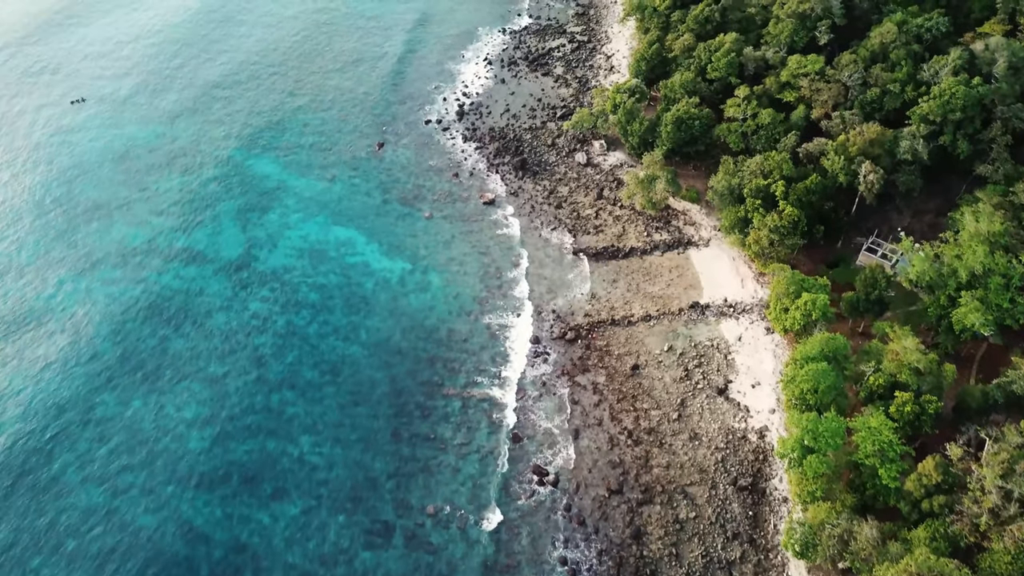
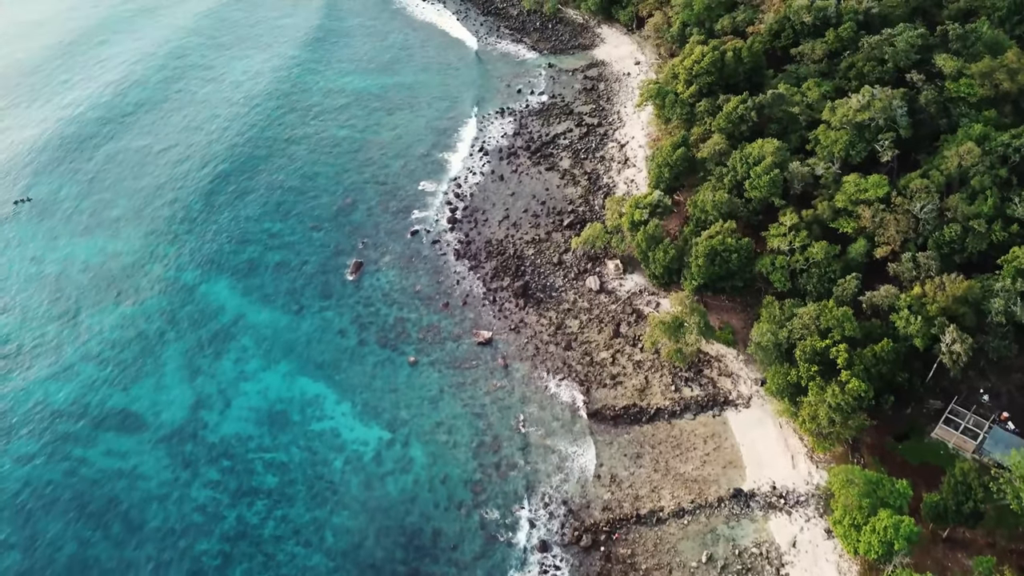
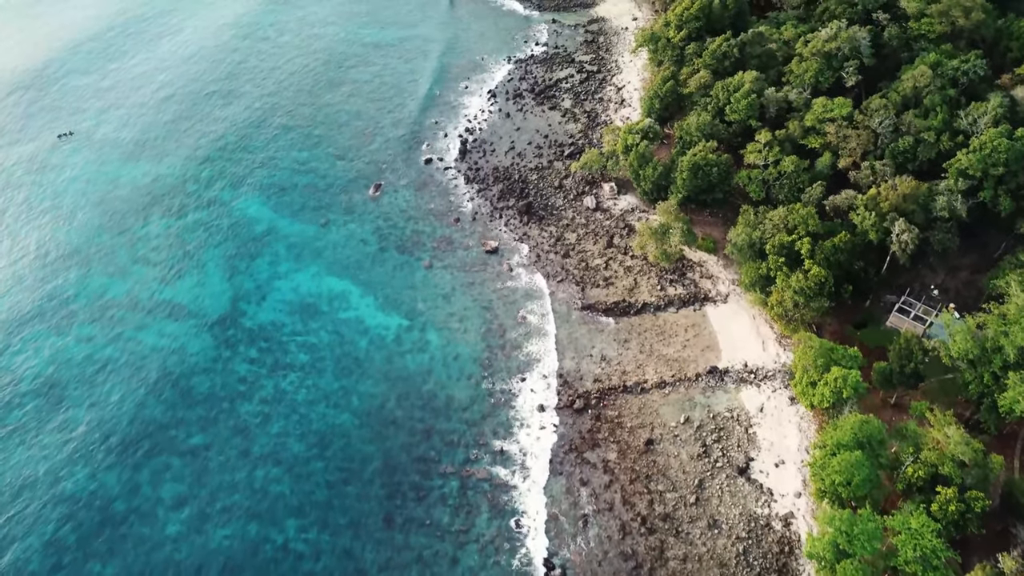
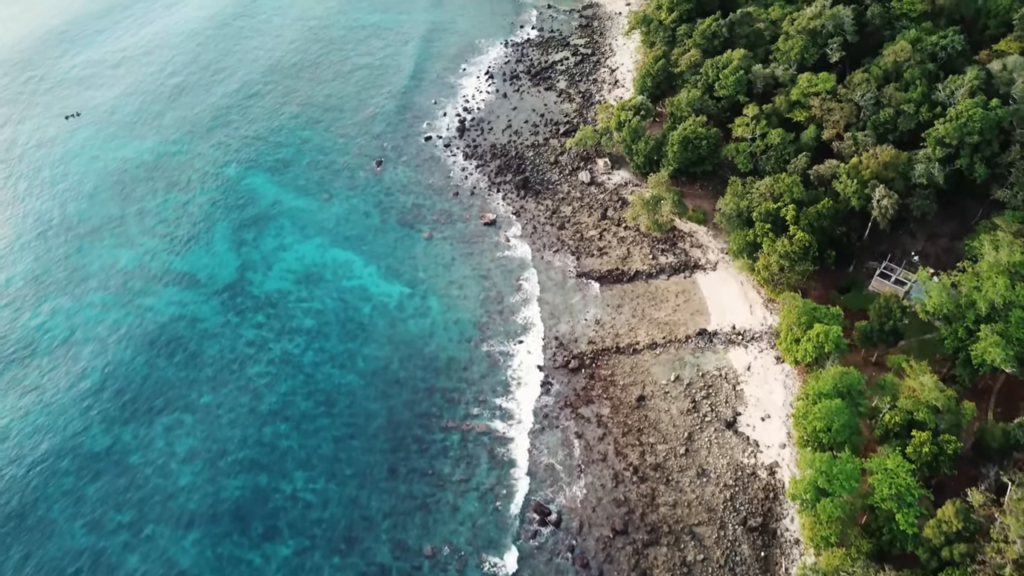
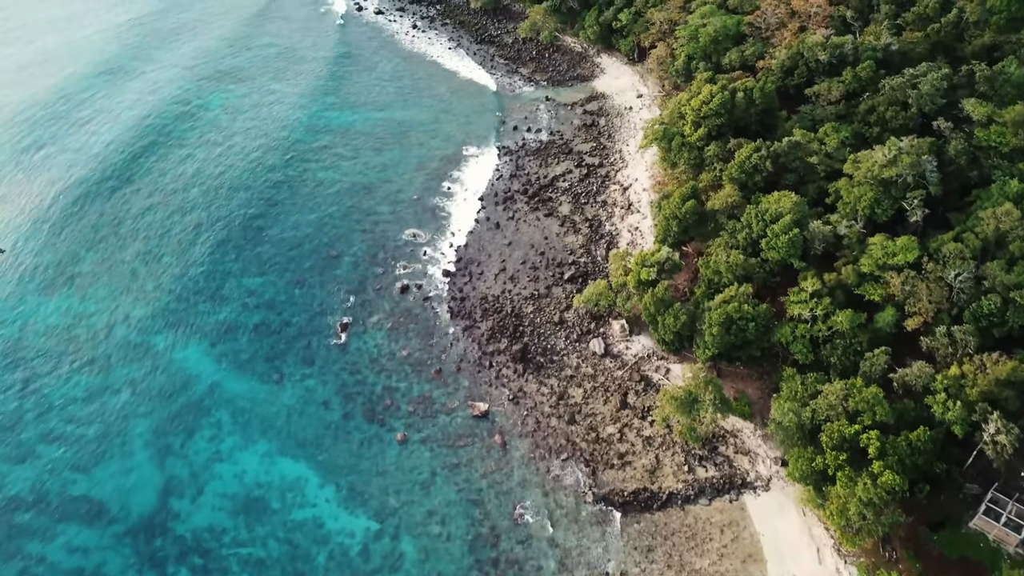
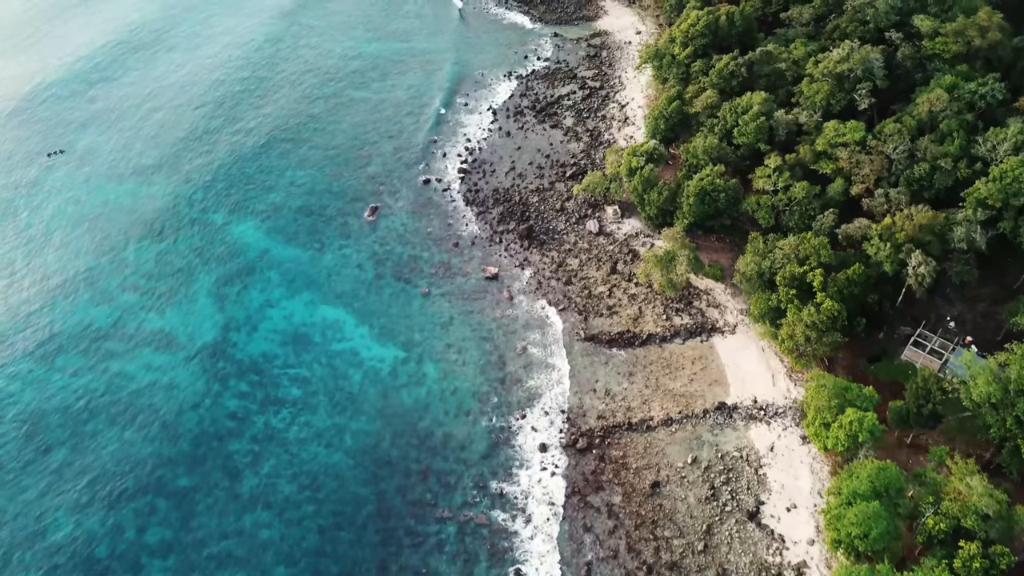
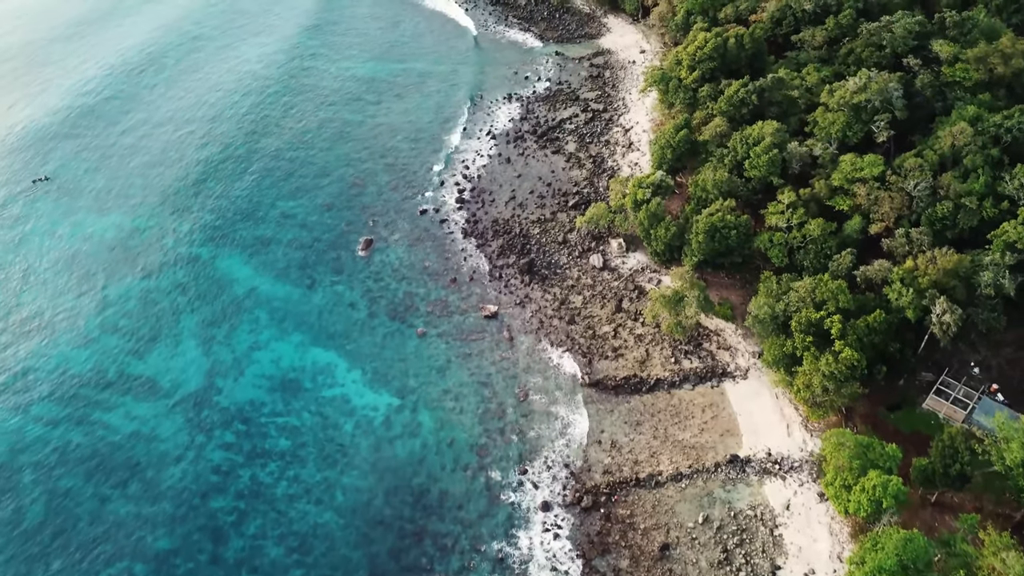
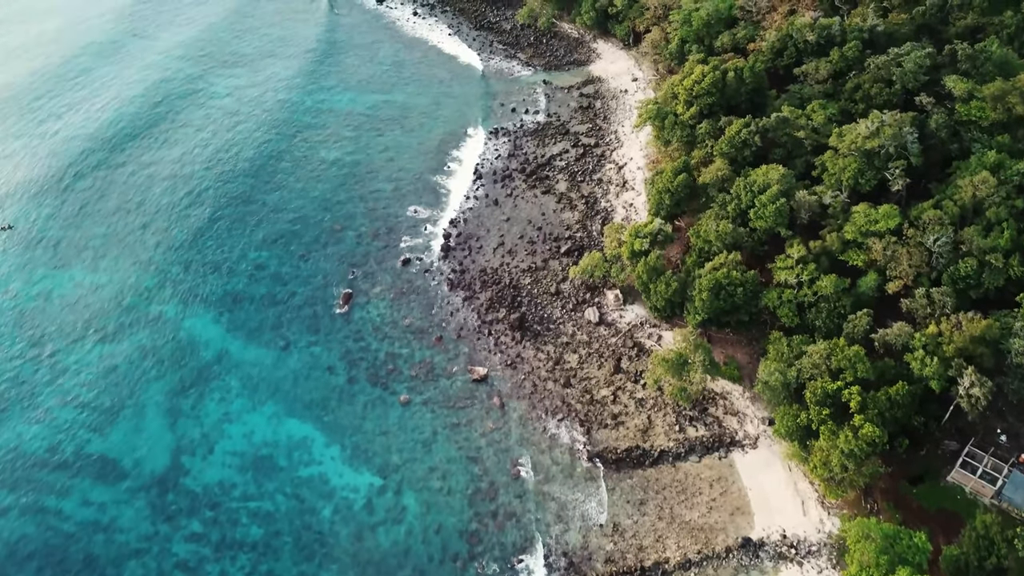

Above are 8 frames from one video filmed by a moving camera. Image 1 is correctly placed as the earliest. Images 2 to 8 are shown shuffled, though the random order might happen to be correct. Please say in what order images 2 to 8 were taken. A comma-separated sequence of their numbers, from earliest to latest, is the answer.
4, 3, 6, 7, 2, 8, 5
